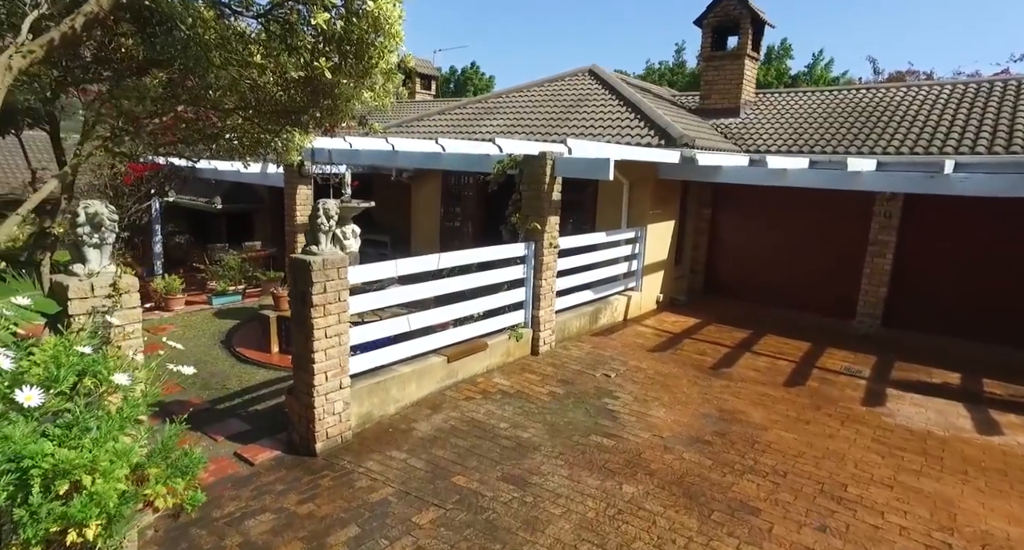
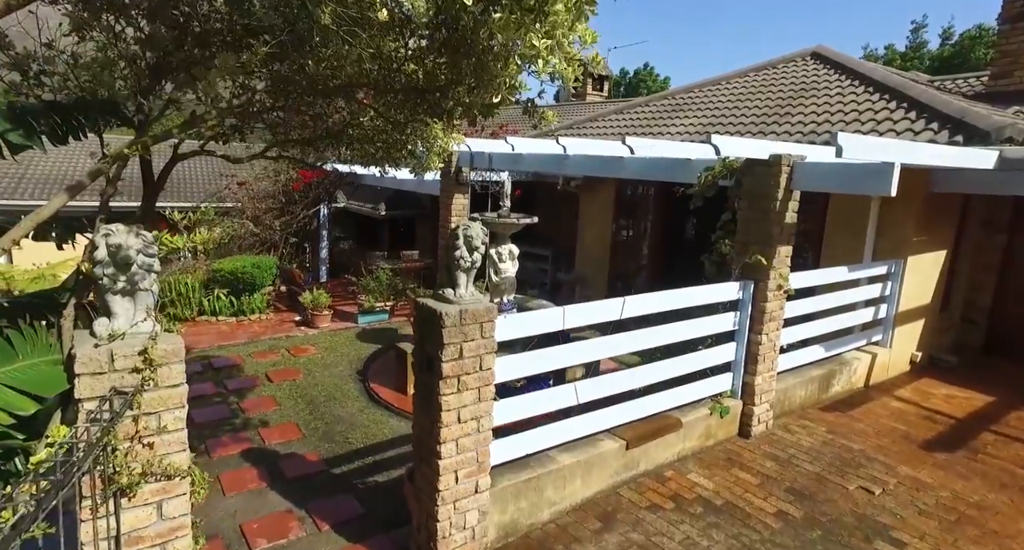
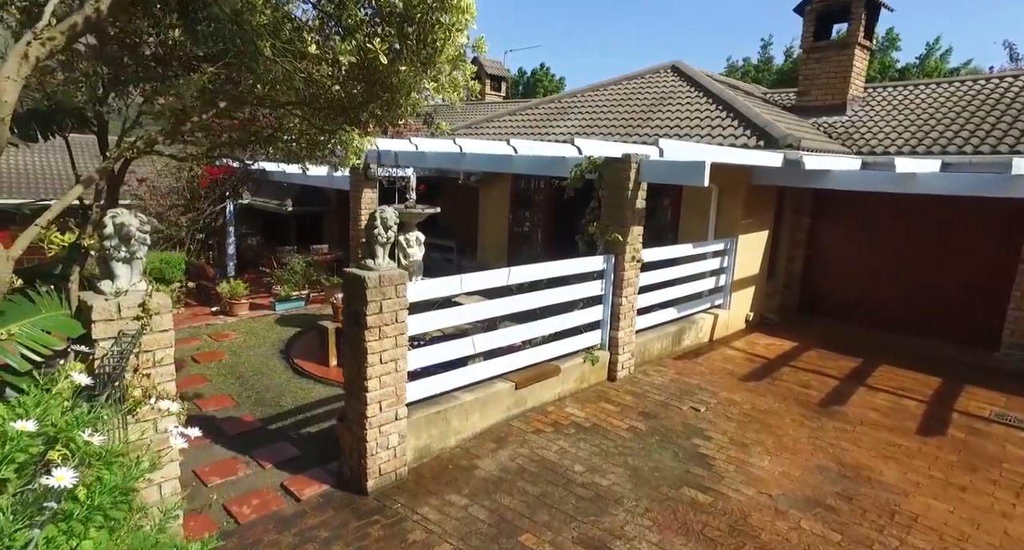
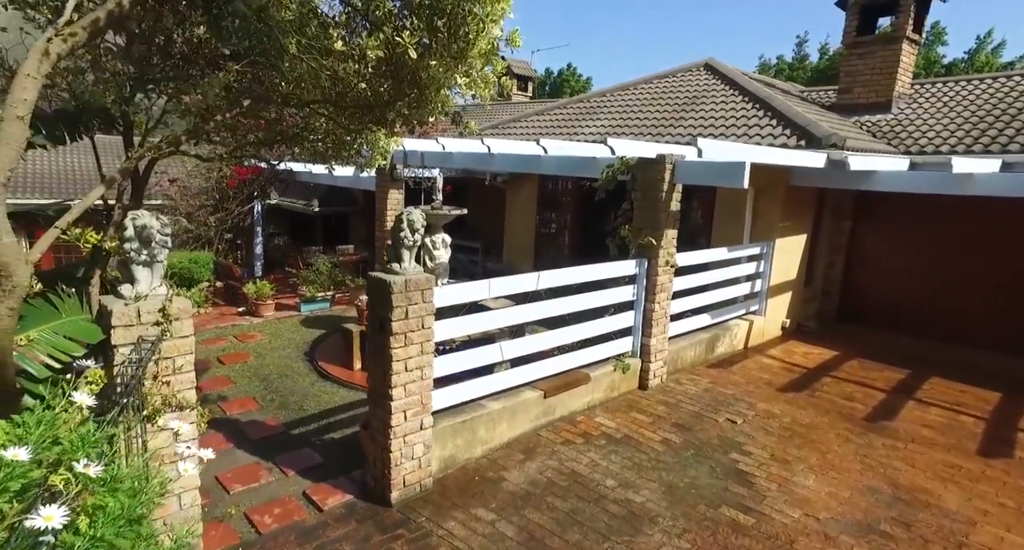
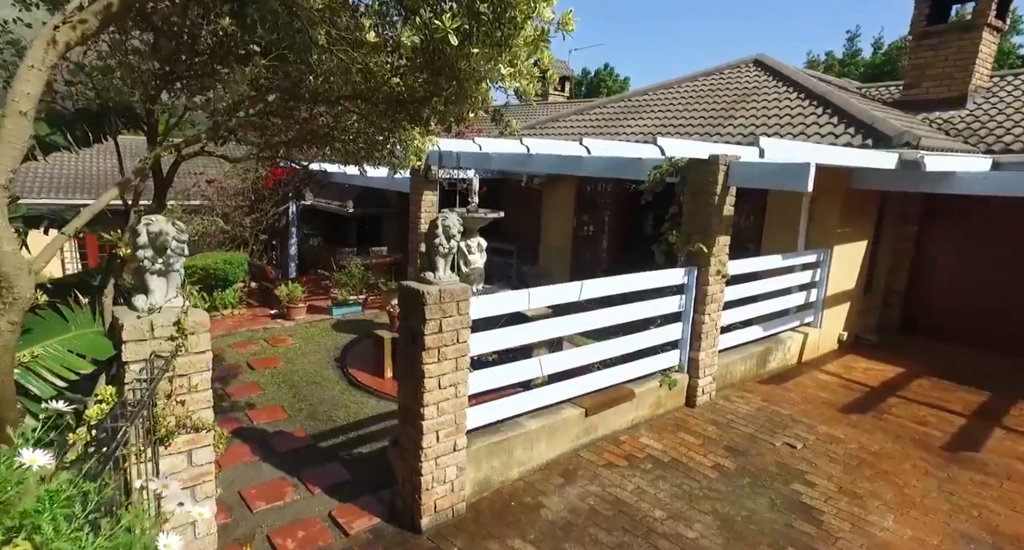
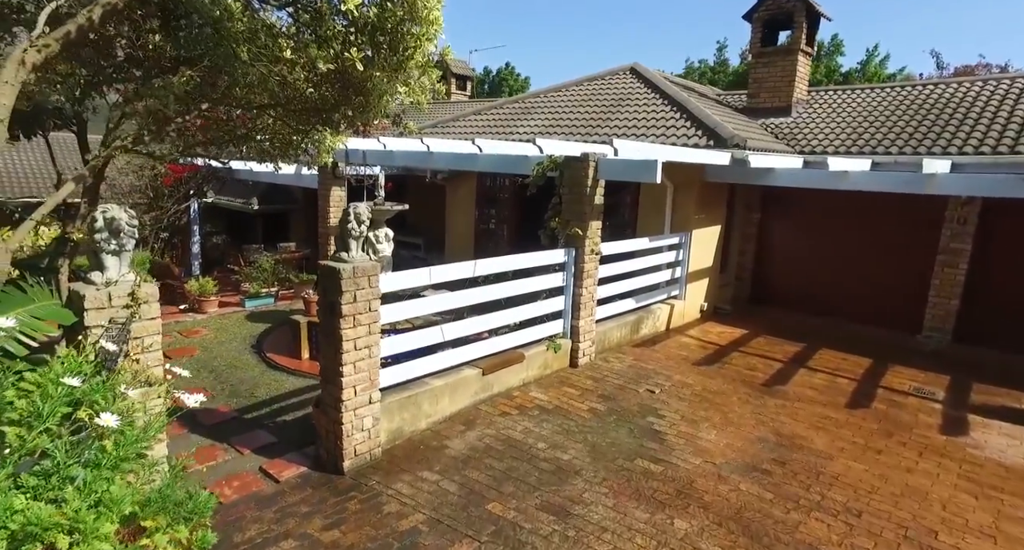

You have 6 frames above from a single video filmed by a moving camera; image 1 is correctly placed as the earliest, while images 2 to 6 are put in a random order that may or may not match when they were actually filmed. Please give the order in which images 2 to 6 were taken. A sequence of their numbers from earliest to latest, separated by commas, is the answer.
6, 3, 4, 5, 2
